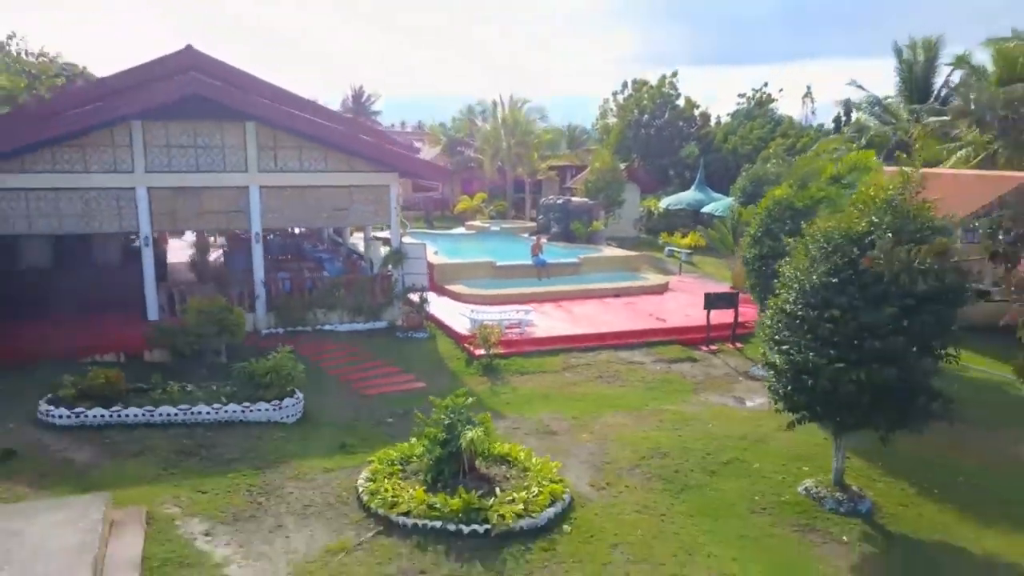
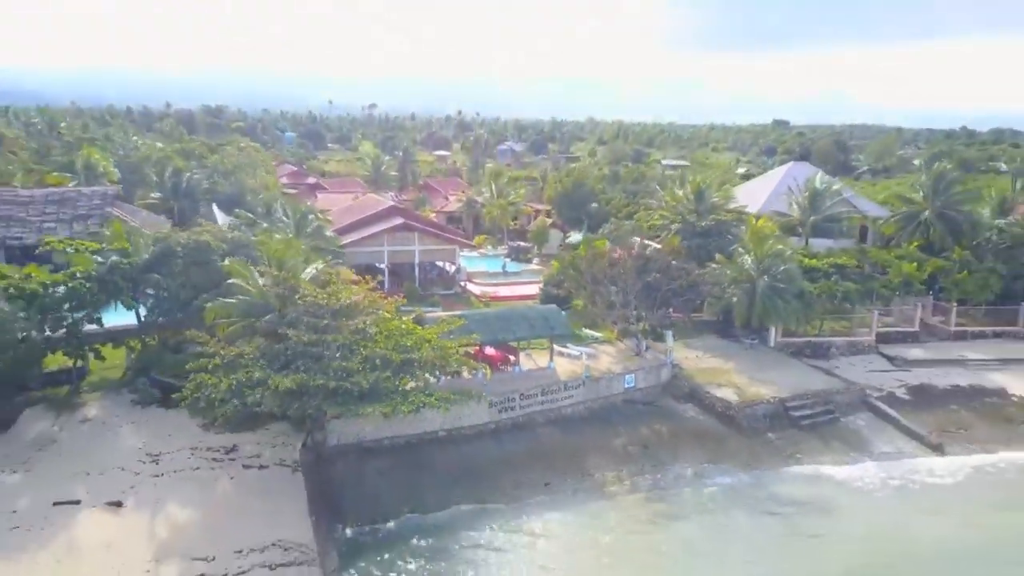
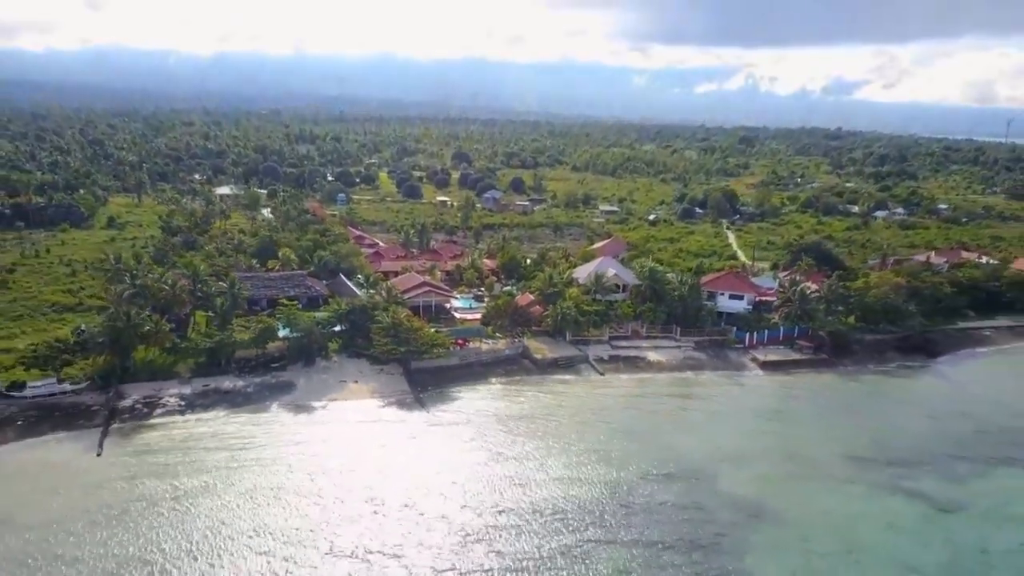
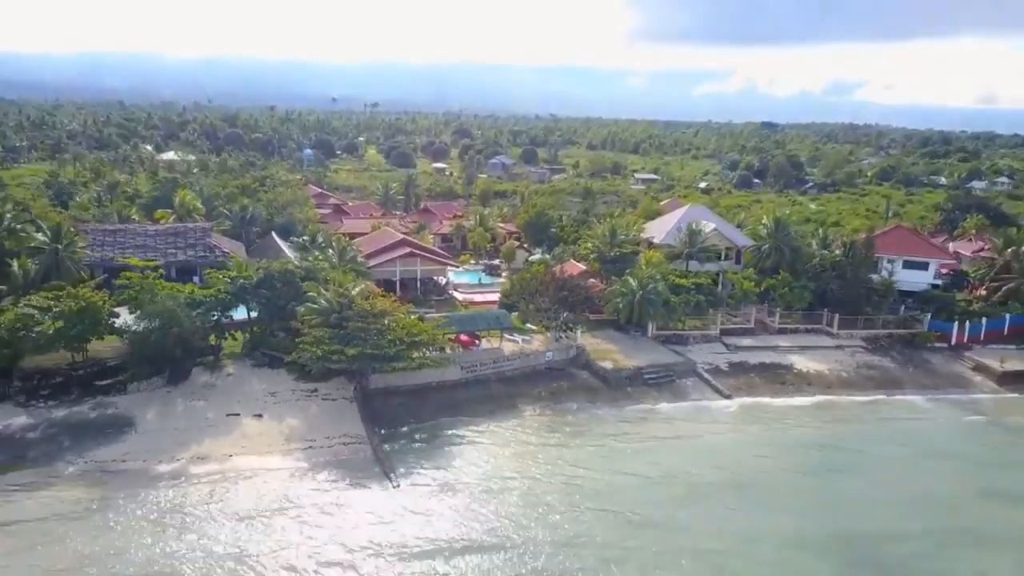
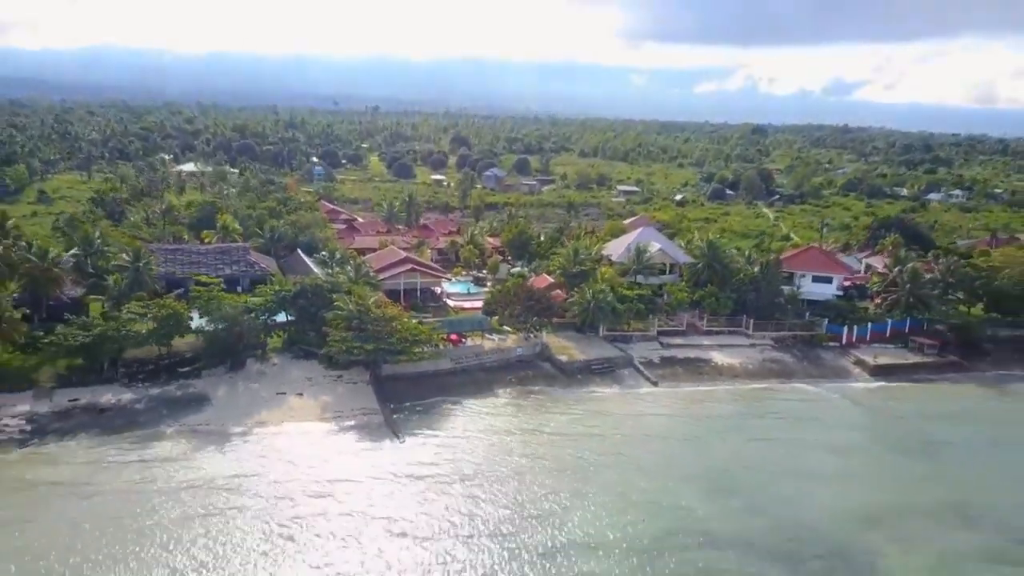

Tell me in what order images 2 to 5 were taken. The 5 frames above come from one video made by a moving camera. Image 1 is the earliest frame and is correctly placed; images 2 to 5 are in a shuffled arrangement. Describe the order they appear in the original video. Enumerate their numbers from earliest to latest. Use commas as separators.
2, 4, 5, 3
